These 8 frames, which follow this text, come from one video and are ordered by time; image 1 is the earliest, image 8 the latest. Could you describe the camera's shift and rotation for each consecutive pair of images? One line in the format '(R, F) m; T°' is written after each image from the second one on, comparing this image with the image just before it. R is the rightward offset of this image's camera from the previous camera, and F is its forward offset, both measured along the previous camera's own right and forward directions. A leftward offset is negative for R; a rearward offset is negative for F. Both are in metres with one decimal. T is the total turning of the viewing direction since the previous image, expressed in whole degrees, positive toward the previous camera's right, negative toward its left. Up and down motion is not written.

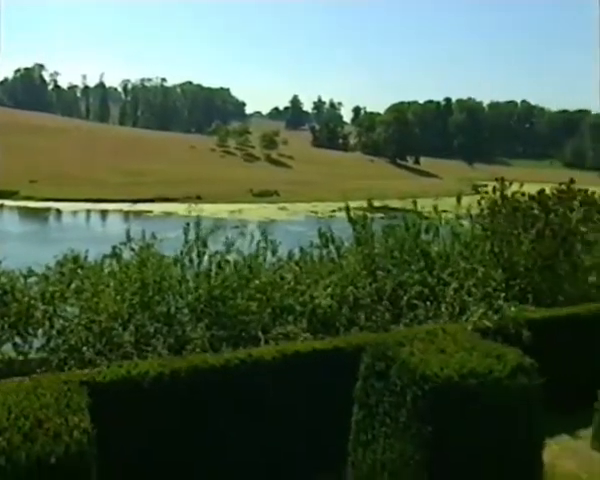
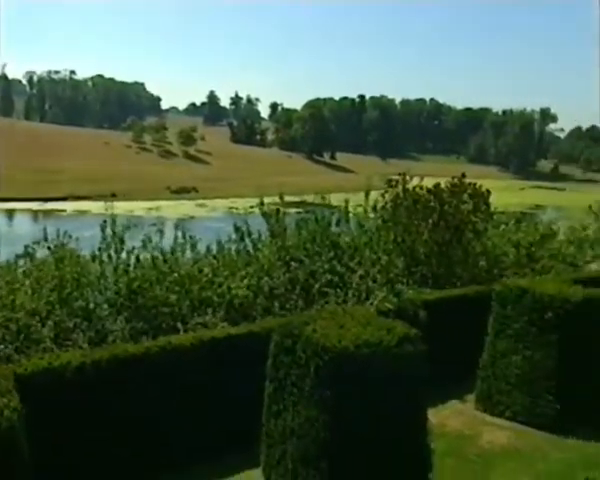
(+0.1, -1.0) m; +8°
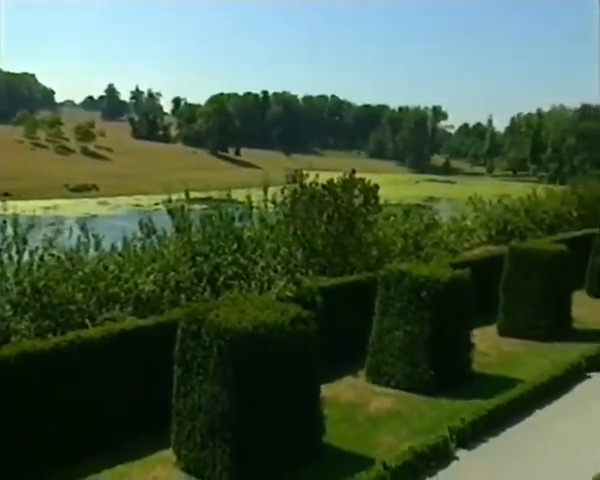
(+0.1, -1.1) m; +9°
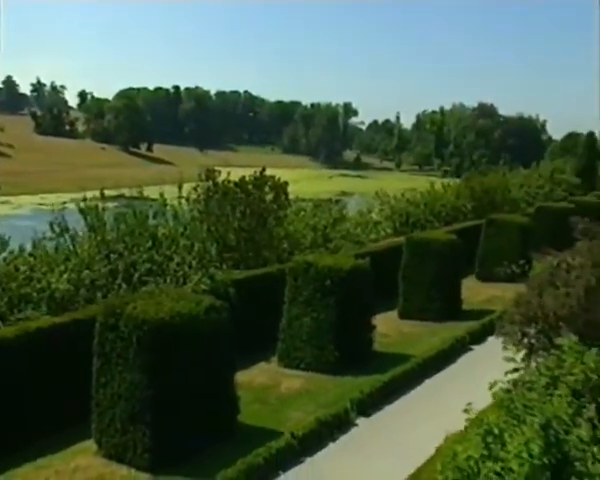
(+0.1, -1.0) m; +8°
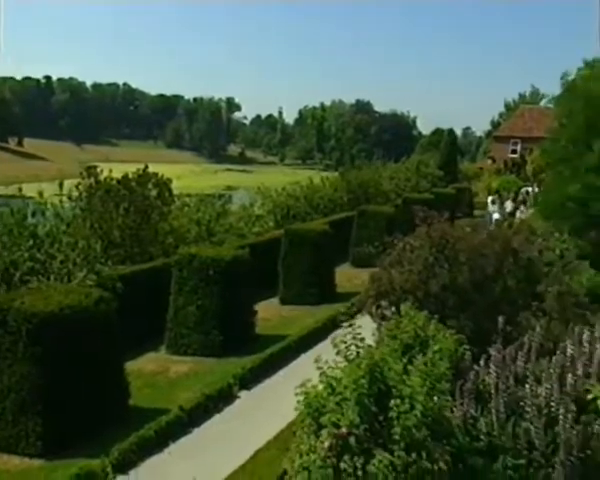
(+0.1, -1.3) m; +11°
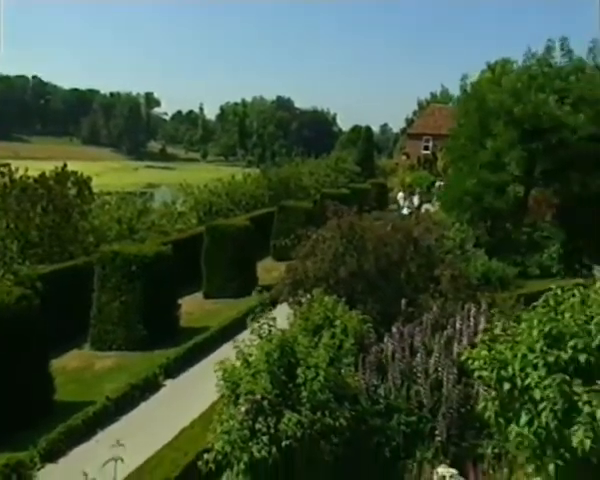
(+0.1, -0.8) m; +8°
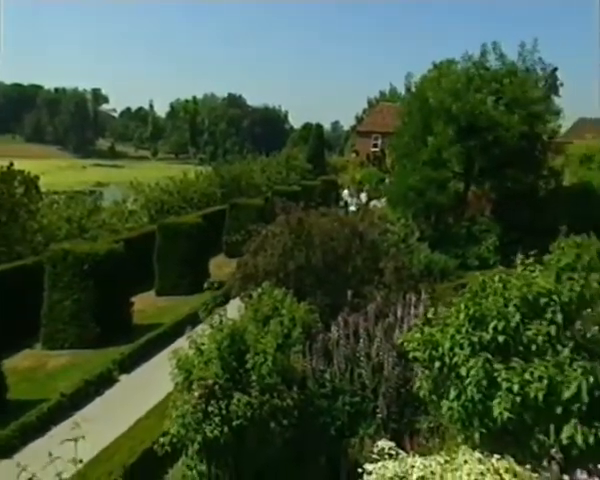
(+0.1, -0.5) m; +5°
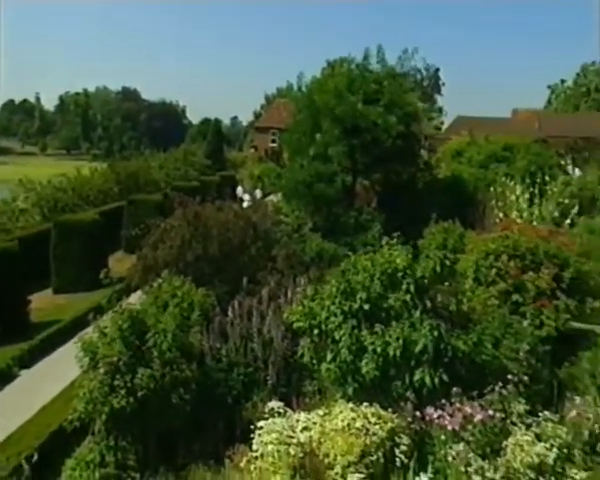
(+0.1, -1.0) m; +10°
